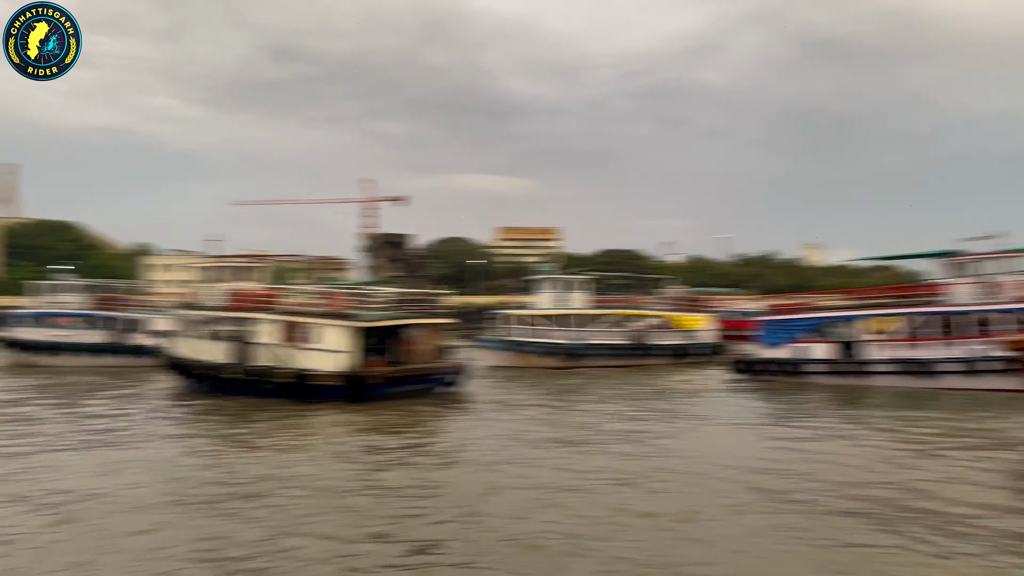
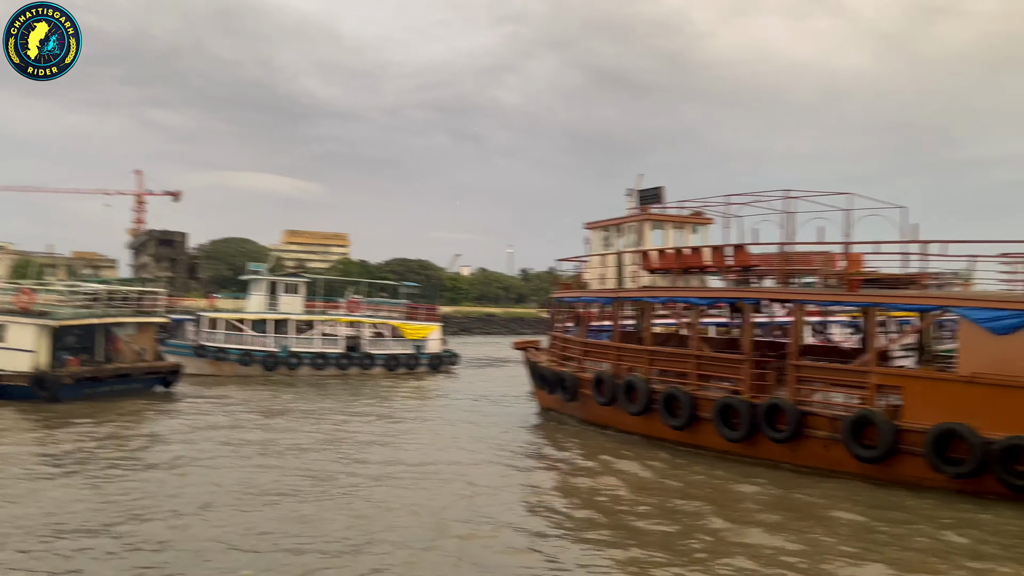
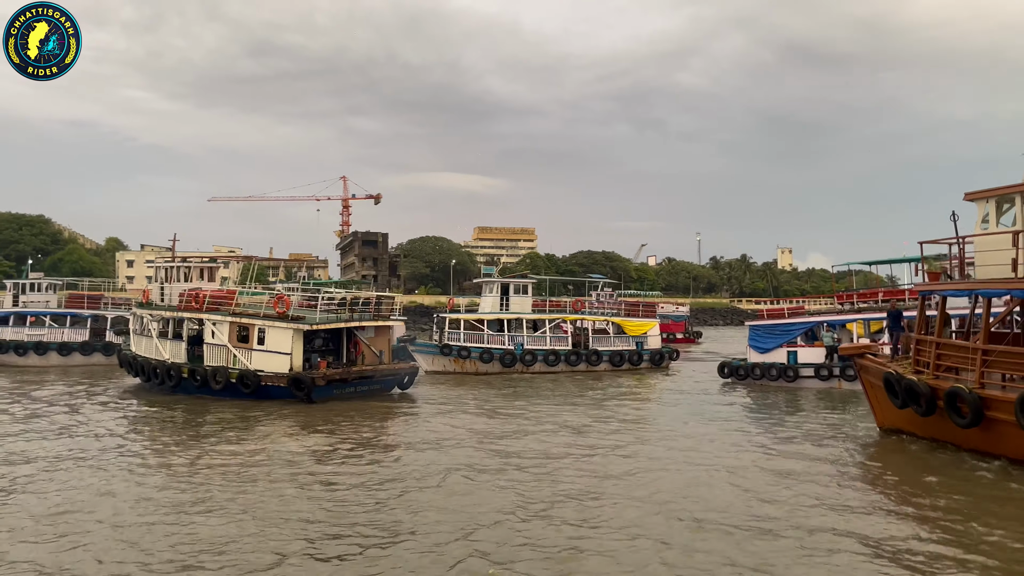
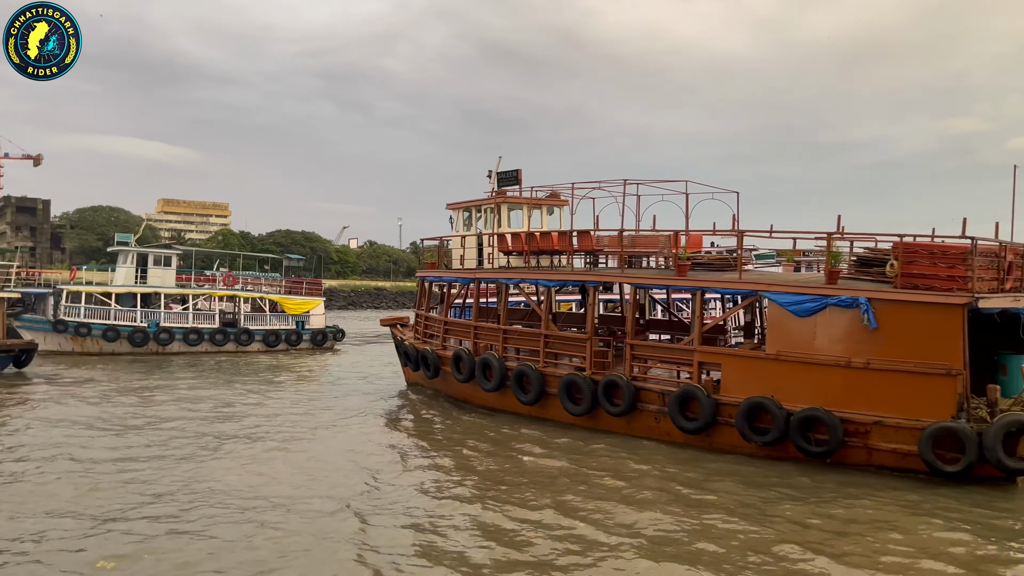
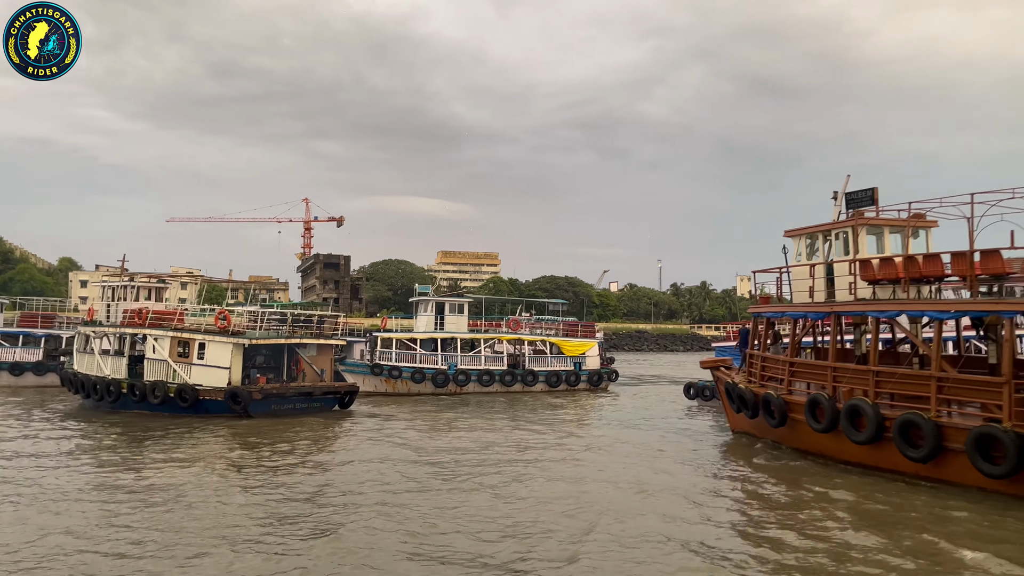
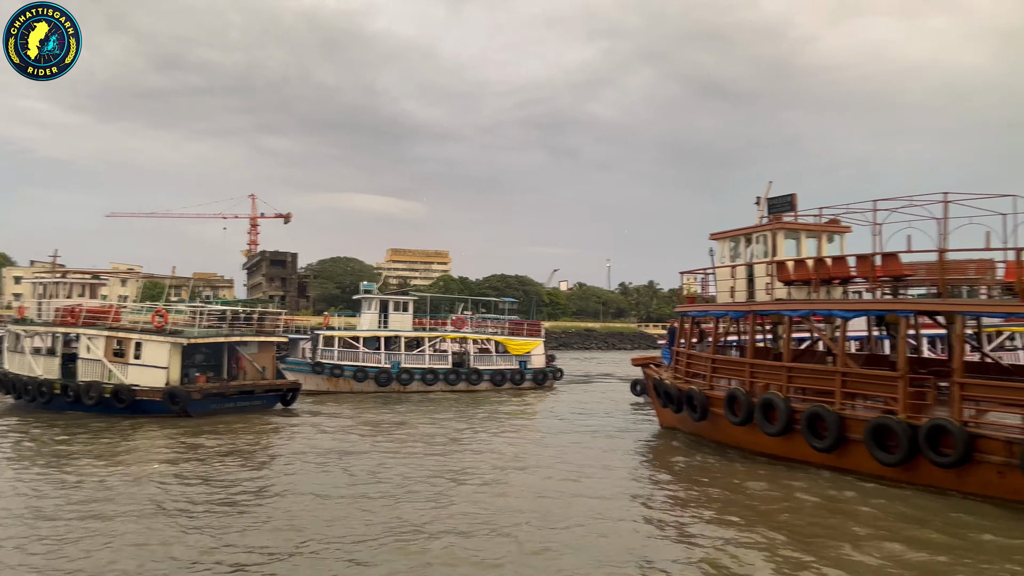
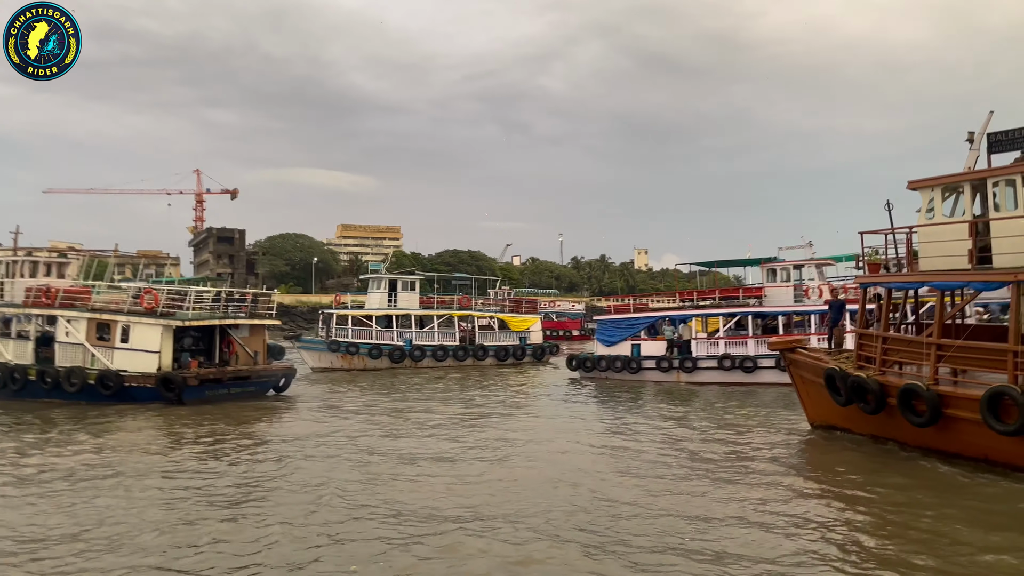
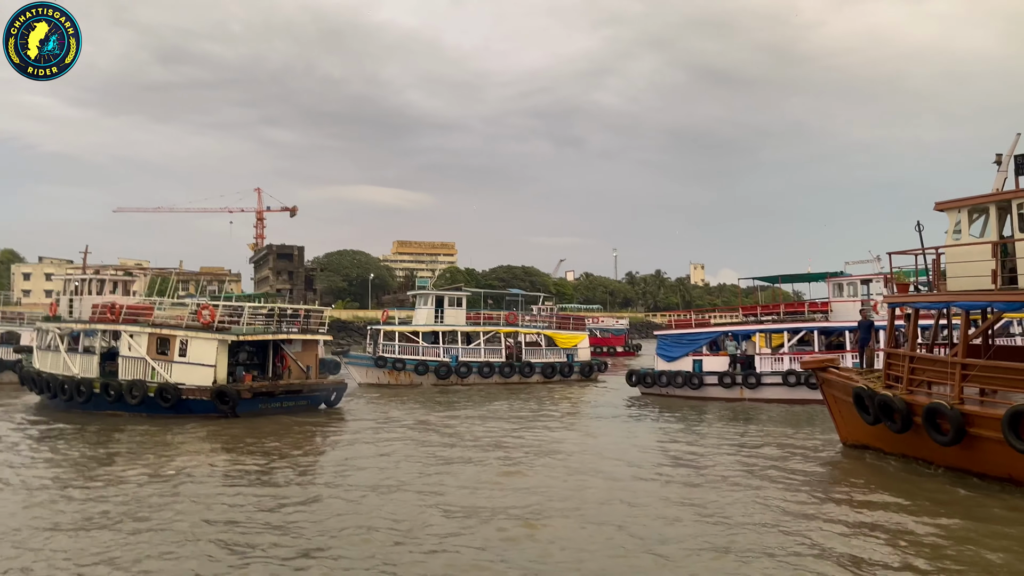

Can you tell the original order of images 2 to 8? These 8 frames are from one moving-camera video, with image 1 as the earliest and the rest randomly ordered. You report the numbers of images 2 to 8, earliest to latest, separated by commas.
7, 8, 3, 5, 6, 2, 4
